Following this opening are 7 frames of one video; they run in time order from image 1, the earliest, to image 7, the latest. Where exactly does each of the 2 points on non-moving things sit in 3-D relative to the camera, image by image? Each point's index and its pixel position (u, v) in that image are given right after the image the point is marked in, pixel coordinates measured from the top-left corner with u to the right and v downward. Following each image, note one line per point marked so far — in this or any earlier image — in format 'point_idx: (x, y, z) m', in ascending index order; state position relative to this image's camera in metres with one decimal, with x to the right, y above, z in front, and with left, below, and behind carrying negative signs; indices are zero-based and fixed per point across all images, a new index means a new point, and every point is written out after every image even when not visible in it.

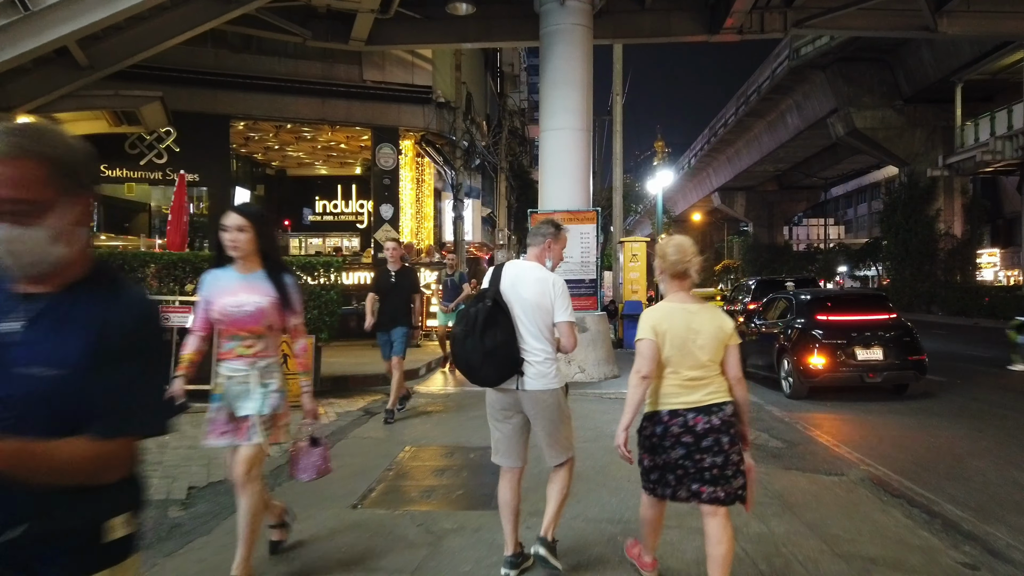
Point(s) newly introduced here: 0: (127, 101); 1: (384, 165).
0: (-6.8, +3.3, +12.5) m
1: (-3.2, +3.1, +17.8) m
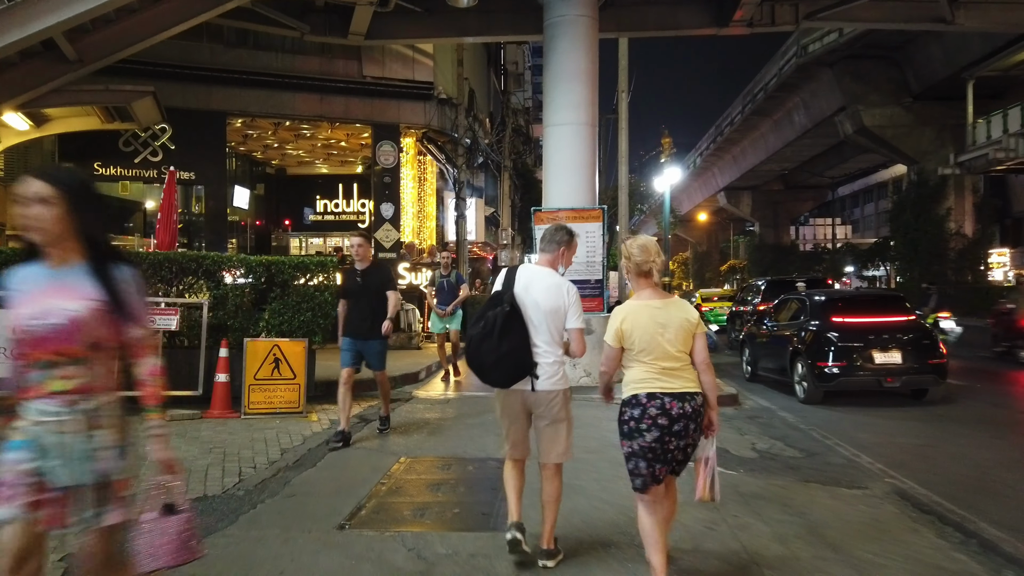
0: (-6.8, +3.3, +12.1) m
1: (-3.2, +3.1, +17.4) m
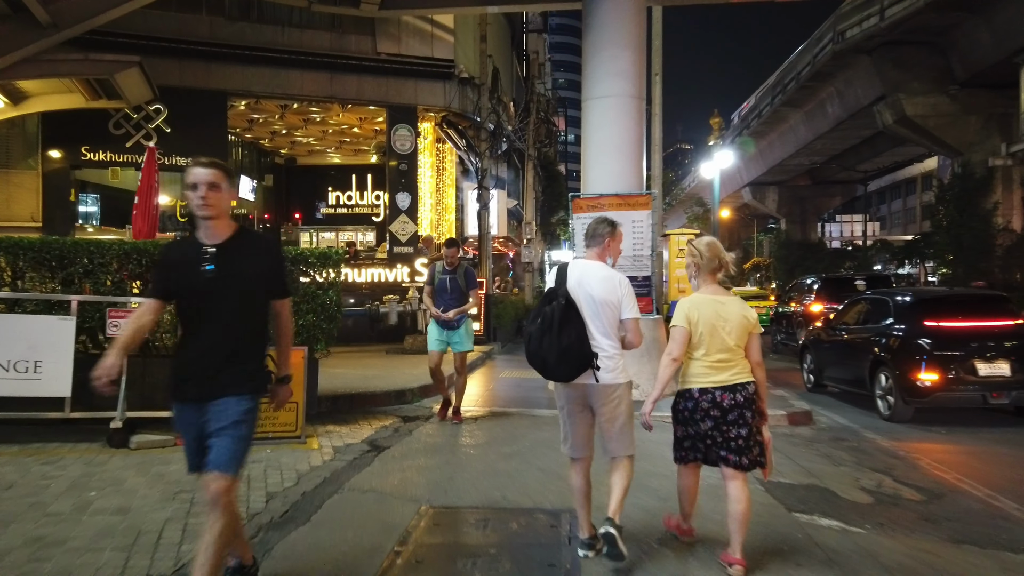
0: (-6.3, +3.4, +10.7) m
1: (-2.5, +3.2, +15.9) m
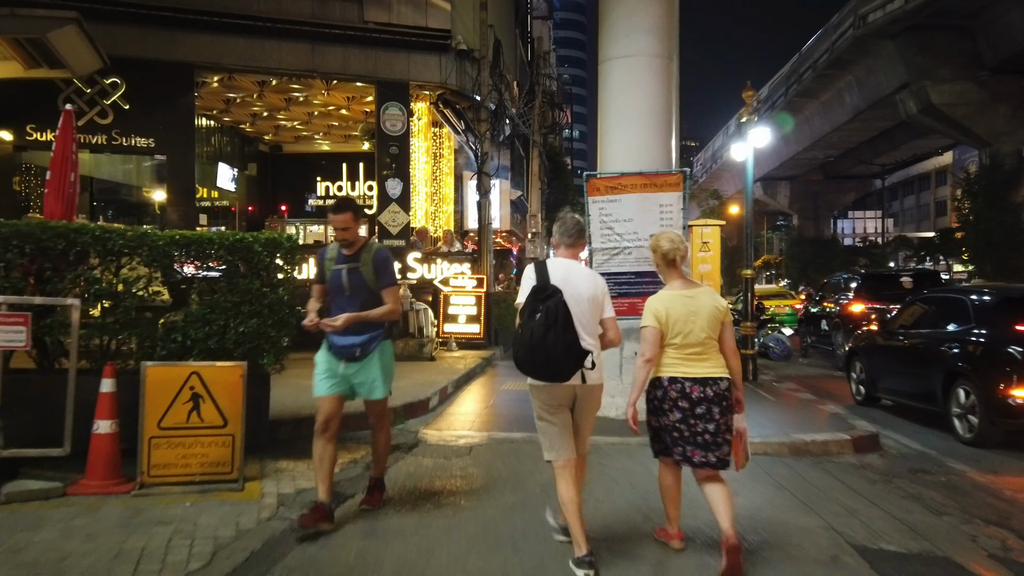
0: (-6.2, +3.4, +9.1) m
1: (-2.4, +3.2, +14.2) m
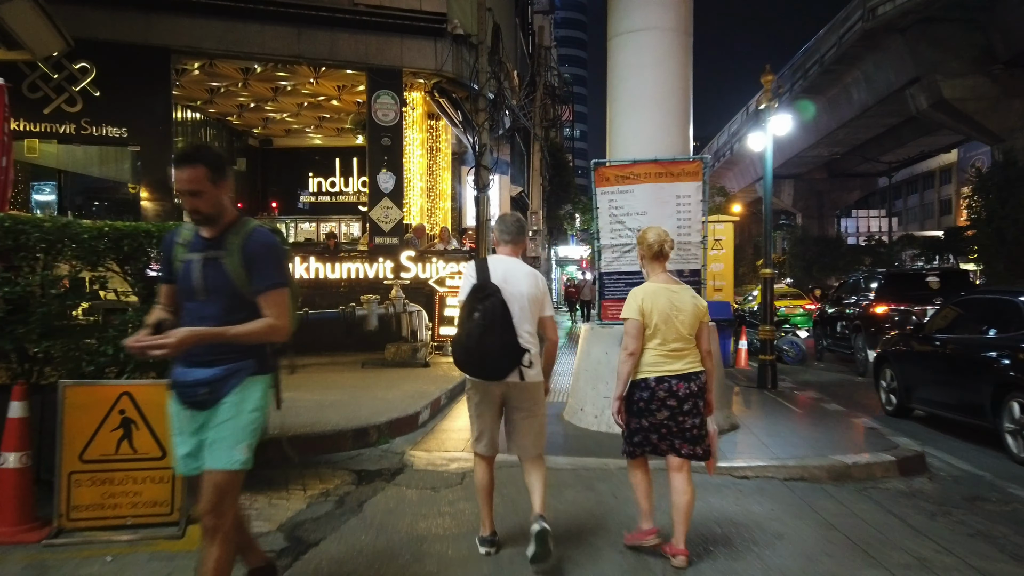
0: (-6.2, +3.4, +8.2) m
1: (-2.4, +3.2, +13.3) m
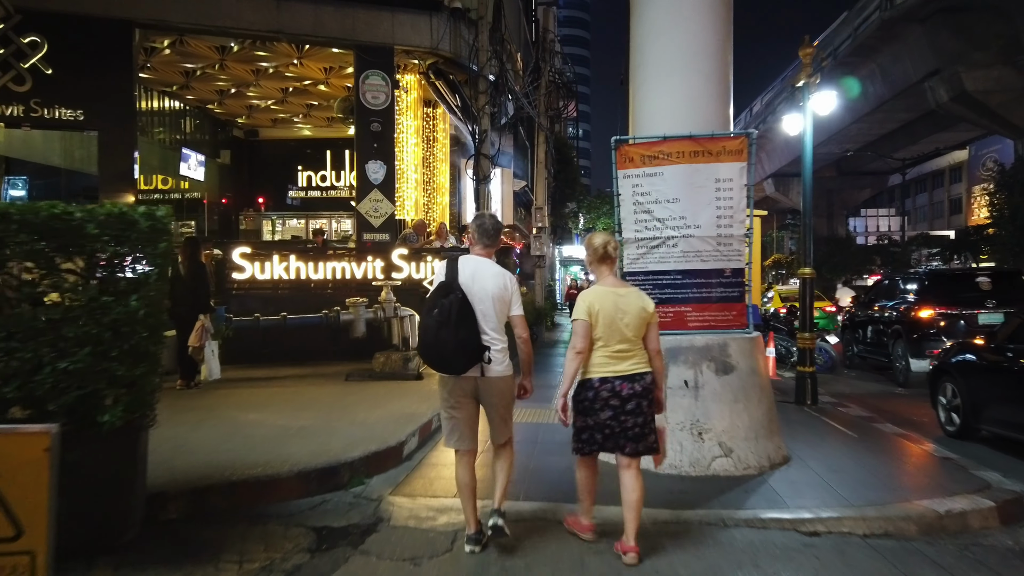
0: (-6.2, +3.3, +6.9) m
1: (-2.4, +3.2, +12.0) m
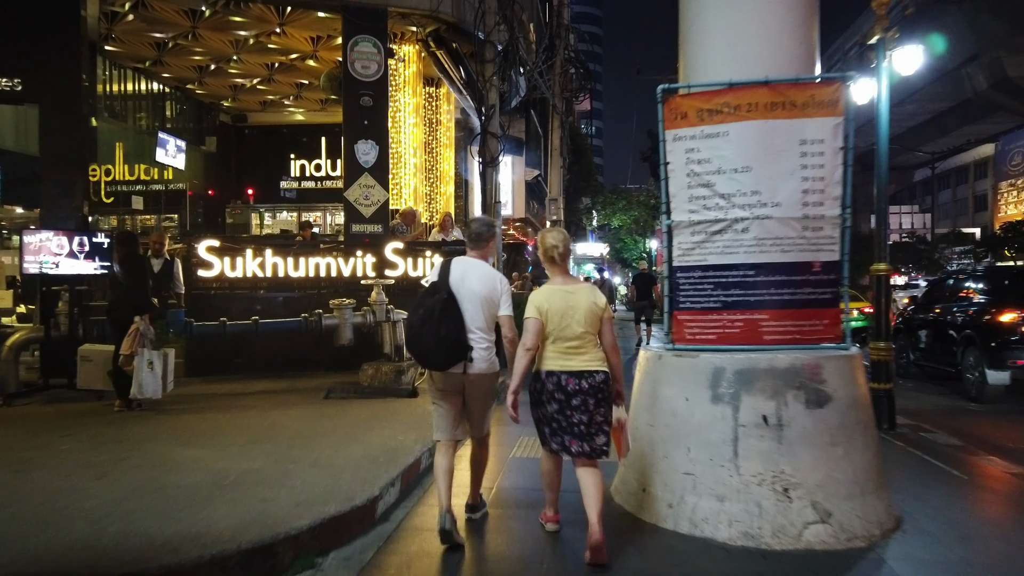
0: (-6.1, +3.4, +5.4) m
1: (-2.2, +3.2, +10.5) m
